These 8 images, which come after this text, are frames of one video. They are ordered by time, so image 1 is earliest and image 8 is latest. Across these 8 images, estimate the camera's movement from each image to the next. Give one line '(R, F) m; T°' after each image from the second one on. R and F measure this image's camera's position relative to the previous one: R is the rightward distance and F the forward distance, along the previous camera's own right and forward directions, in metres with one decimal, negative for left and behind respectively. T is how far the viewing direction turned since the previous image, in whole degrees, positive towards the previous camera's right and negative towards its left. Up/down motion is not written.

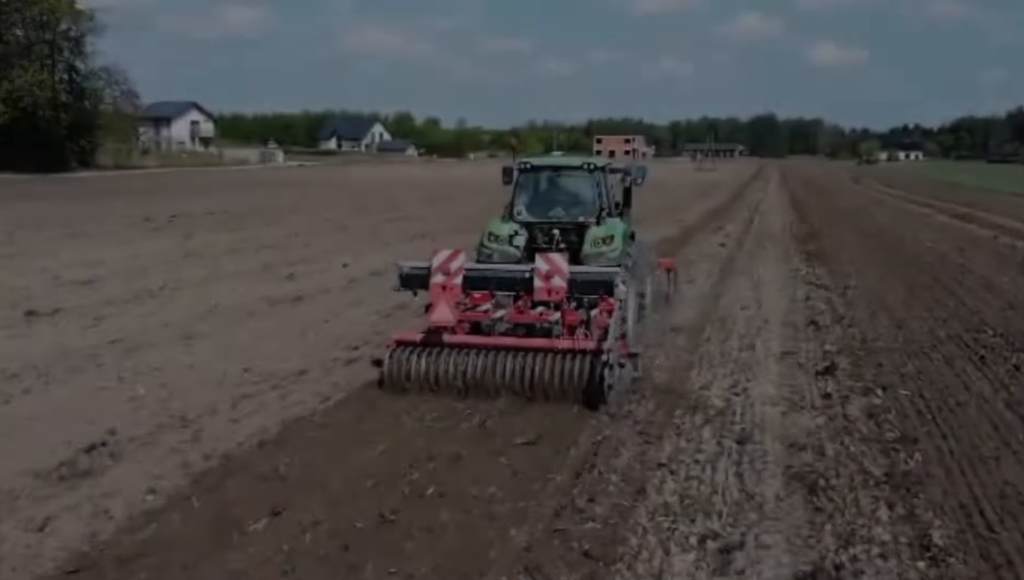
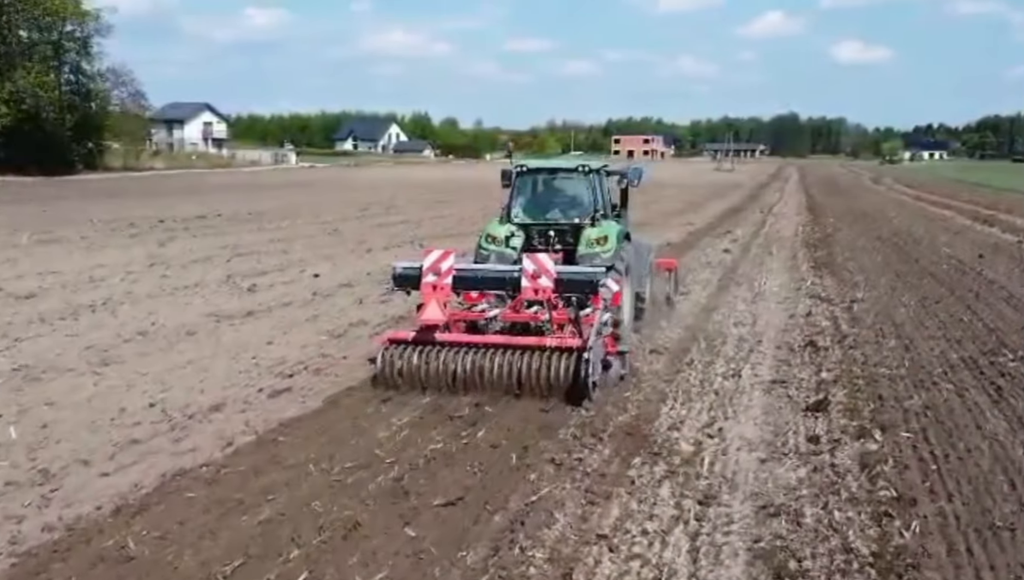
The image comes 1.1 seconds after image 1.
(+0.5, +0.9) m; -1°
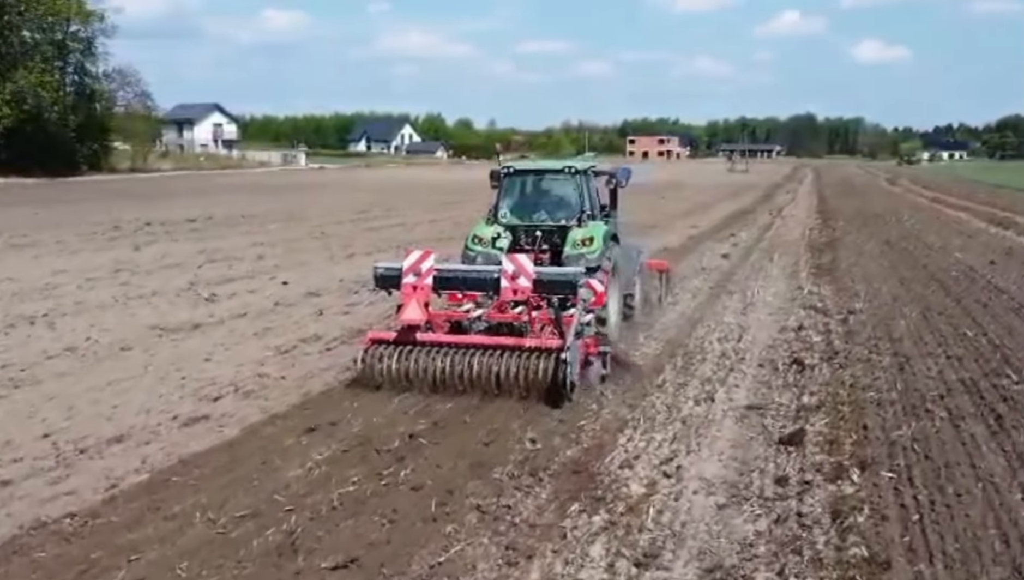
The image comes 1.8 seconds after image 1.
(+0.5, +0.6) m; -1°
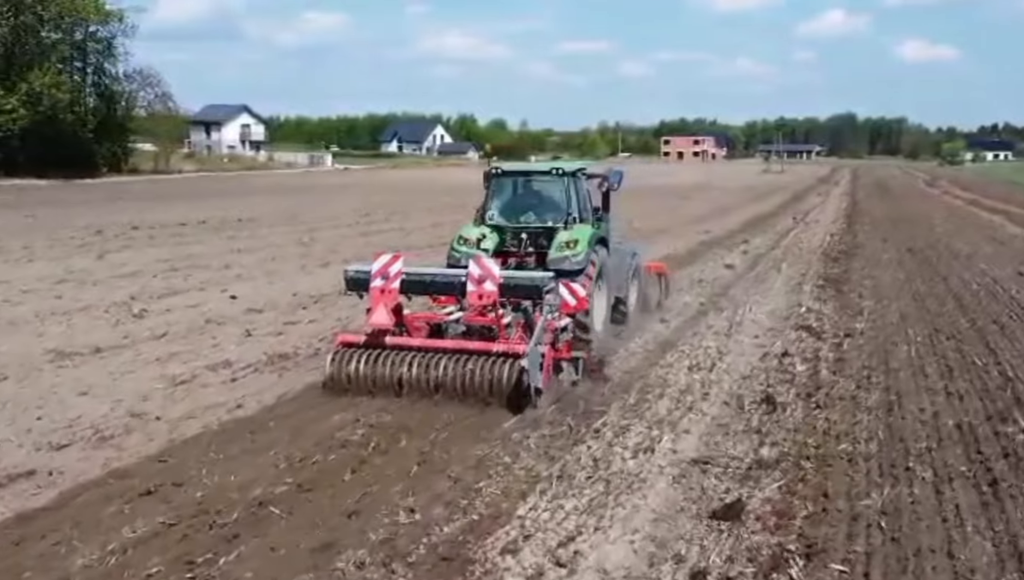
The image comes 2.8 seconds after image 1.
(+0.9, +1.0) m; -2°
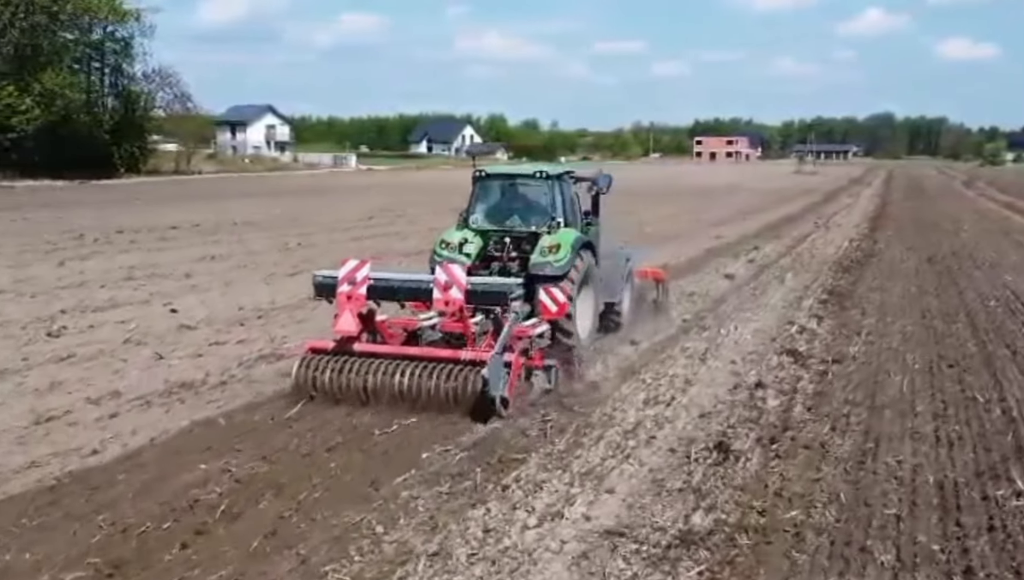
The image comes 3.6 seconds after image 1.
(+0.8, +0.9) m; -2°
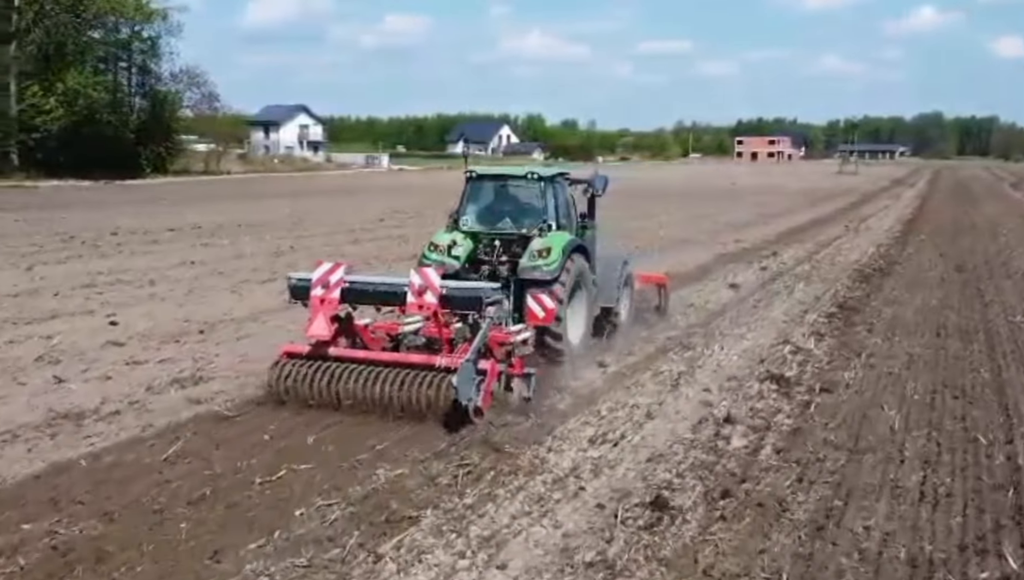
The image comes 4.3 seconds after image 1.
(+0.8, +0.9) m; -2°
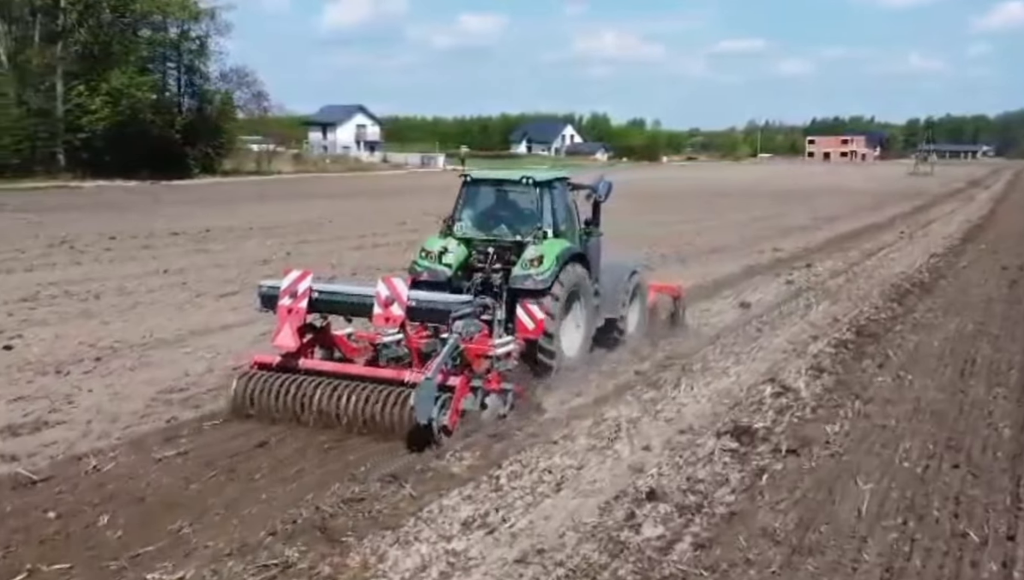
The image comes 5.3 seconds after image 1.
(+1.3, +1.4) m; -4°
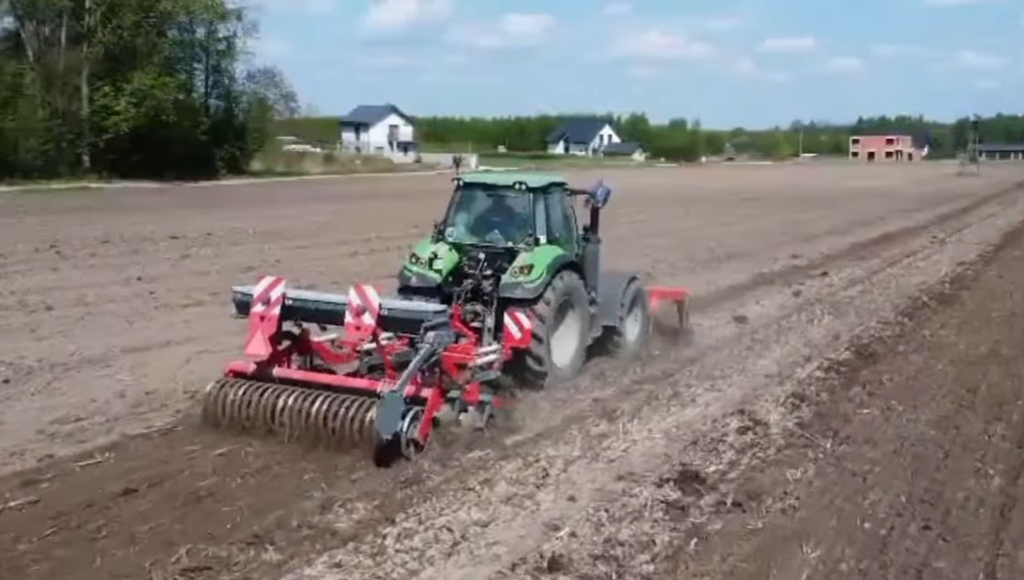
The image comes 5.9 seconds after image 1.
(+0.9, +0.8) m; -2°
